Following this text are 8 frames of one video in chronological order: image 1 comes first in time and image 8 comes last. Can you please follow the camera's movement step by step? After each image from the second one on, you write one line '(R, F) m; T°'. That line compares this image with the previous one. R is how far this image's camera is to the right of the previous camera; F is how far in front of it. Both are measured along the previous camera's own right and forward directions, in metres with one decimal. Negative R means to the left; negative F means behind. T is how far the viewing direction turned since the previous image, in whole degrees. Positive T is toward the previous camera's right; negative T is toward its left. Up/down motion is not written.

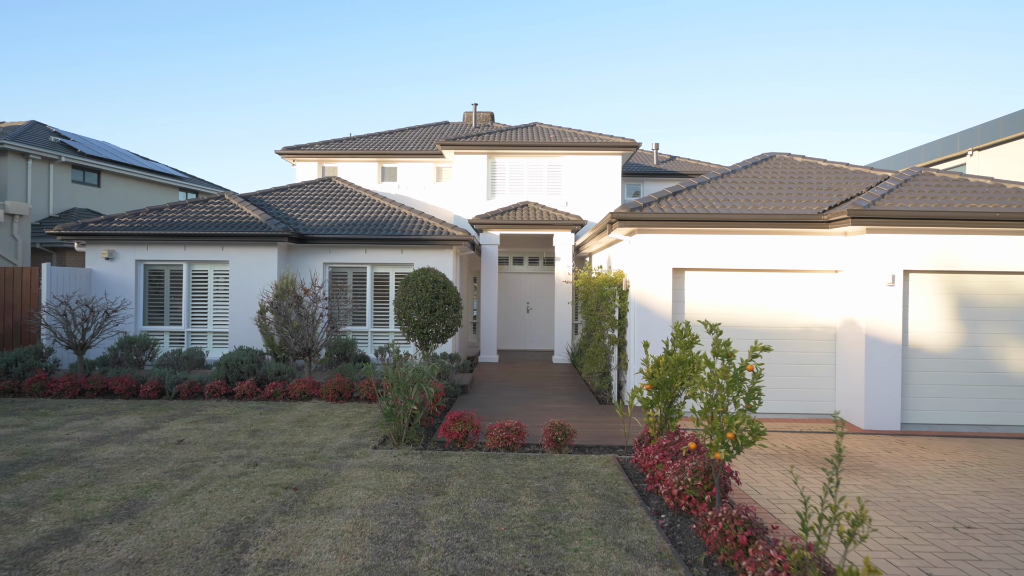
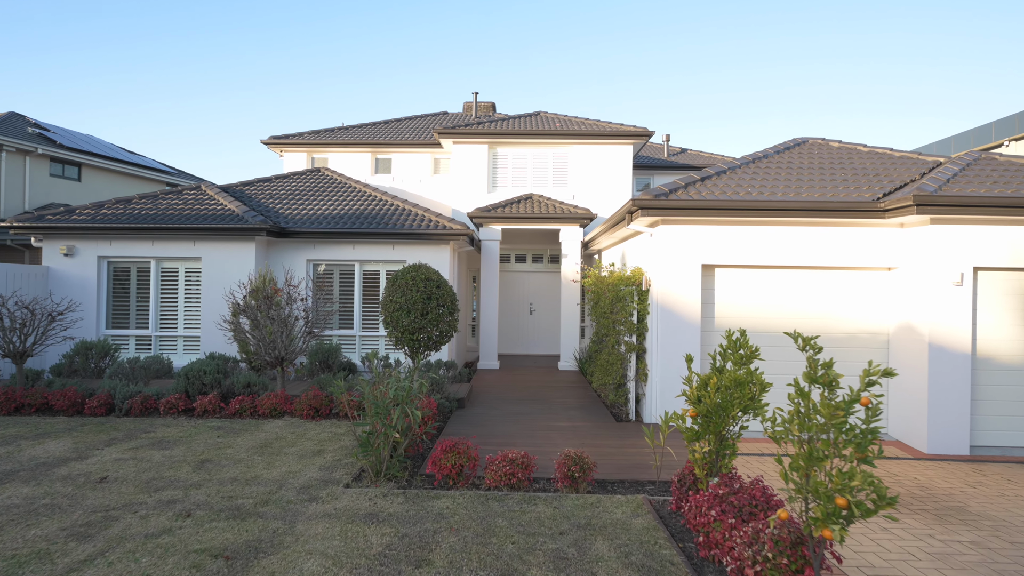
(0.0, +1.2) m; 0°
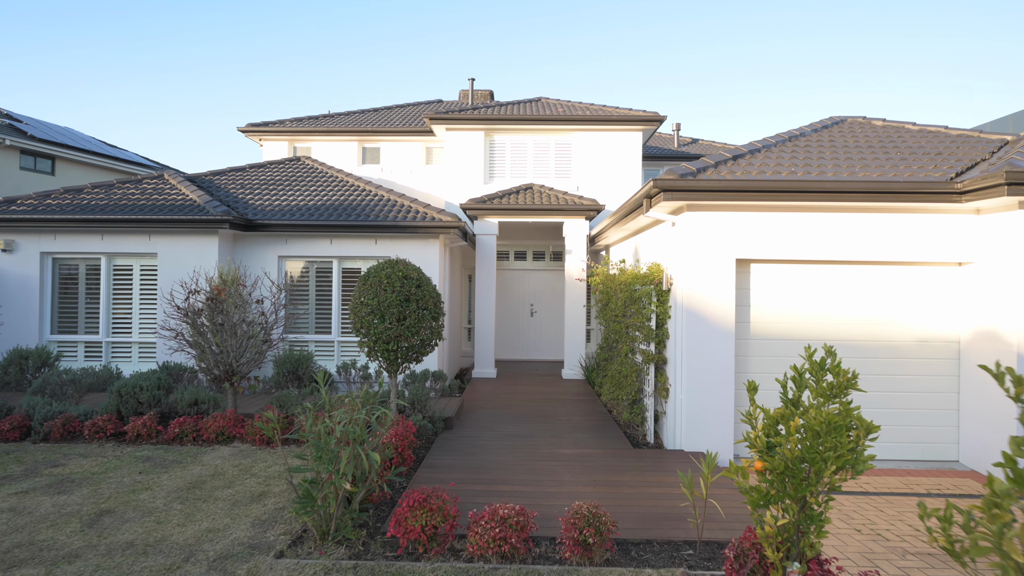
(+0.1, +1.3) m; 0°
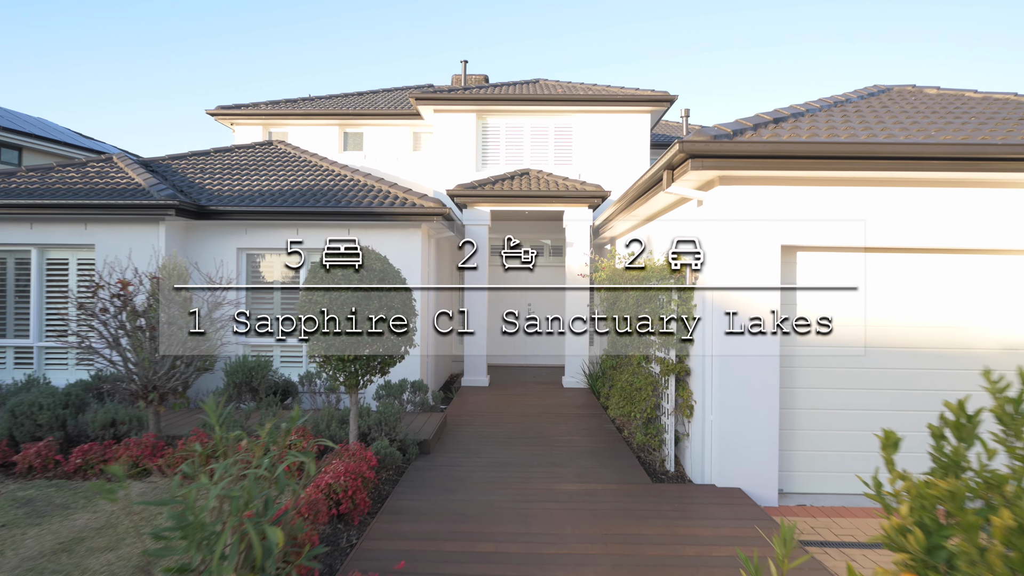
(+0.1, +1.3) m; 0°
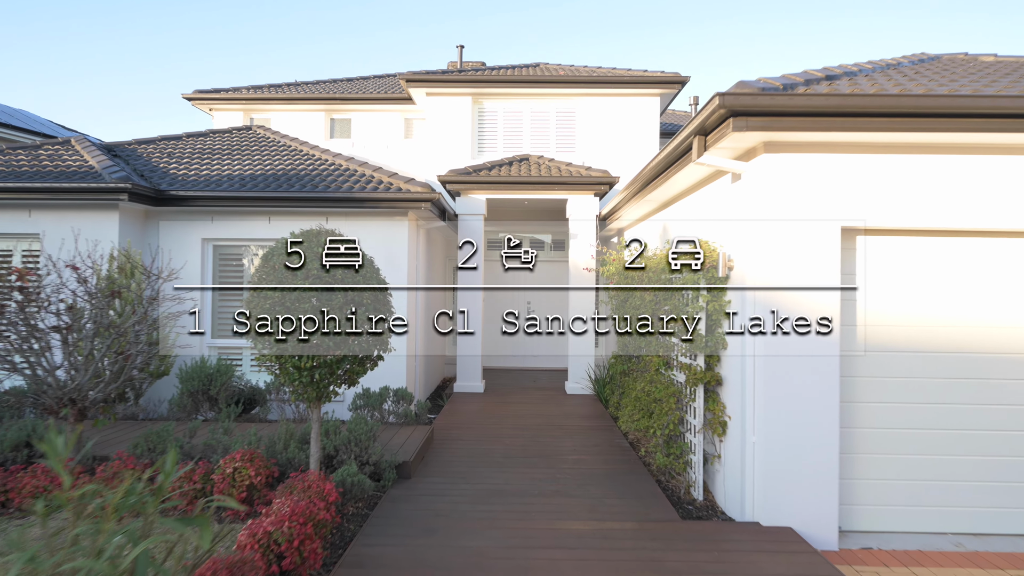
(0.0, +0.9) m; 0°
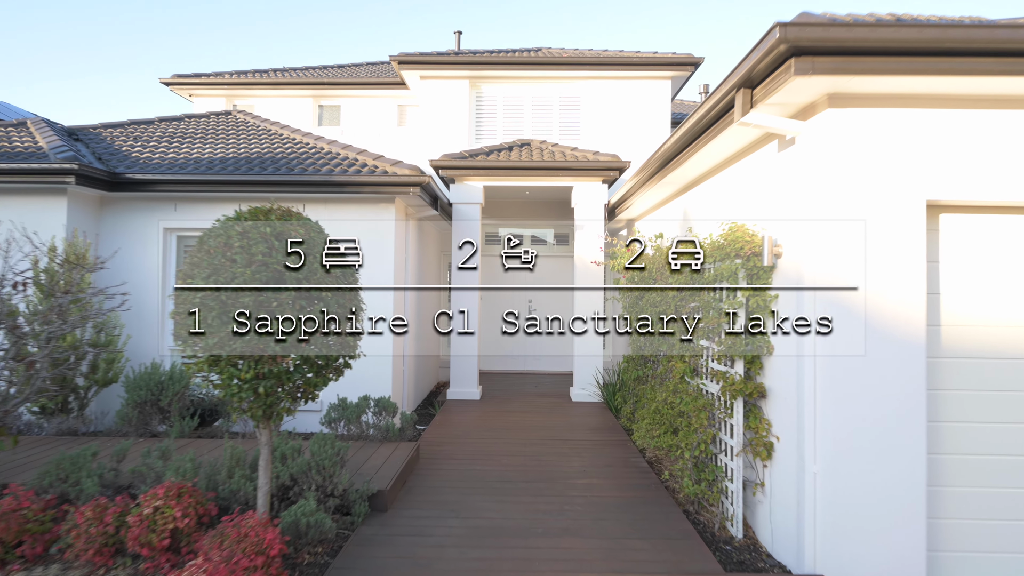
(0.0, +0.8) m; 0°
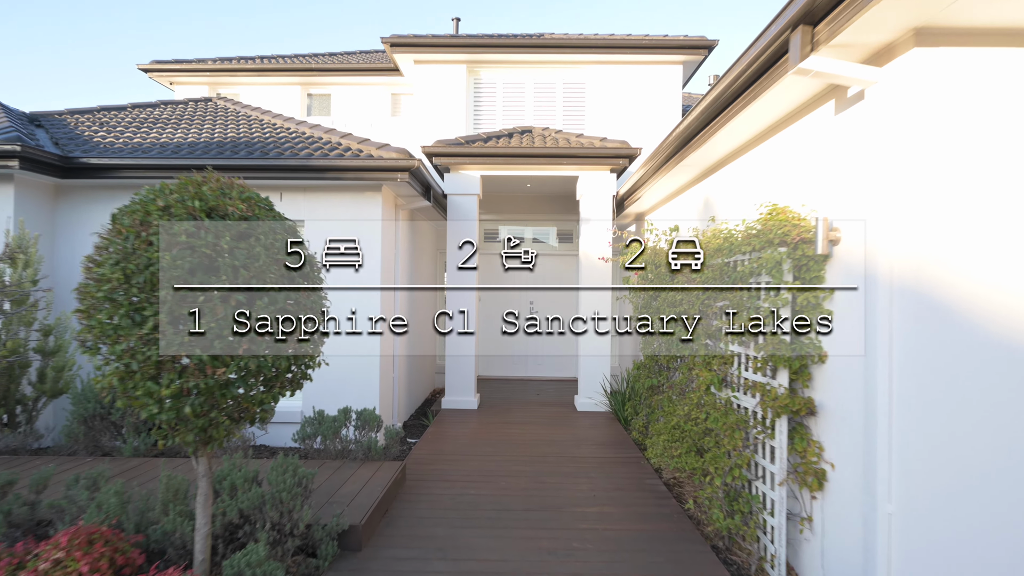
(0.0, +0.7) m; 0°
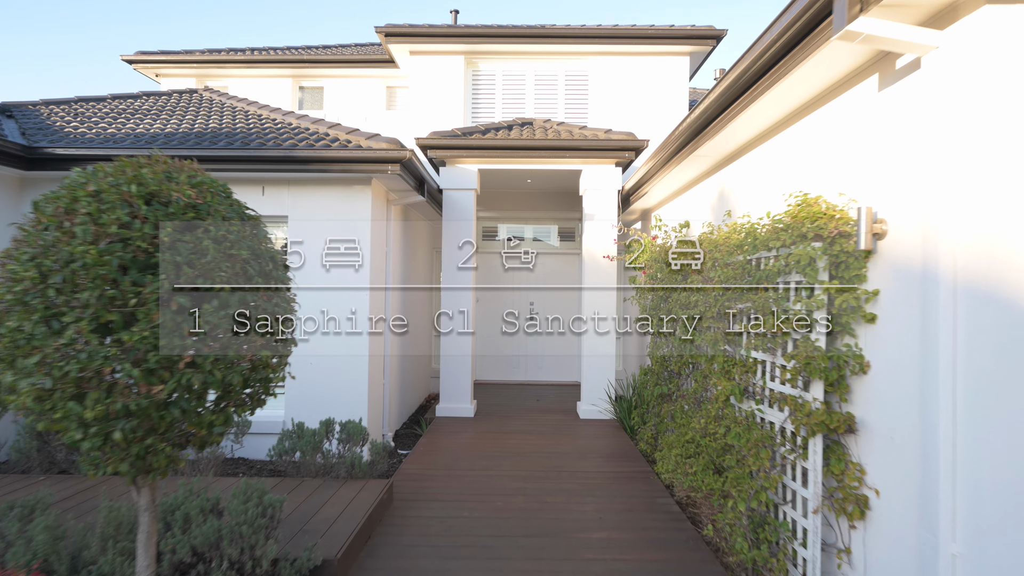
(0.0, +0.4) m; 0°
